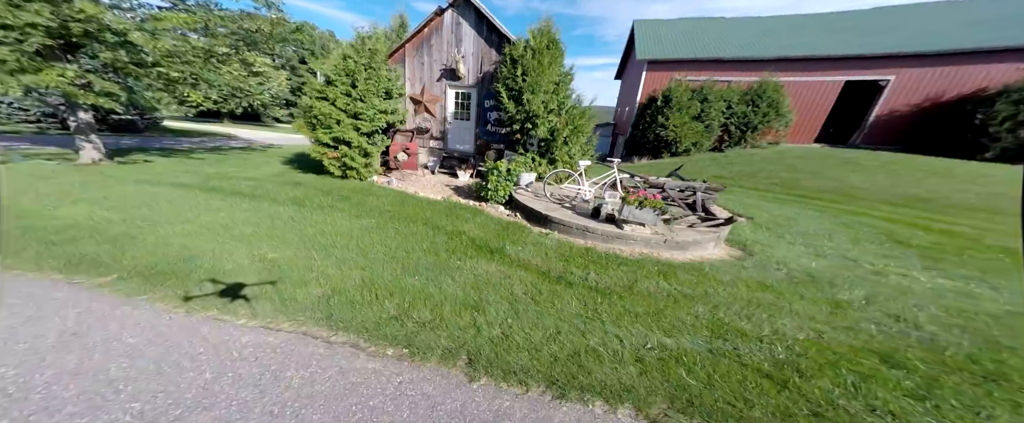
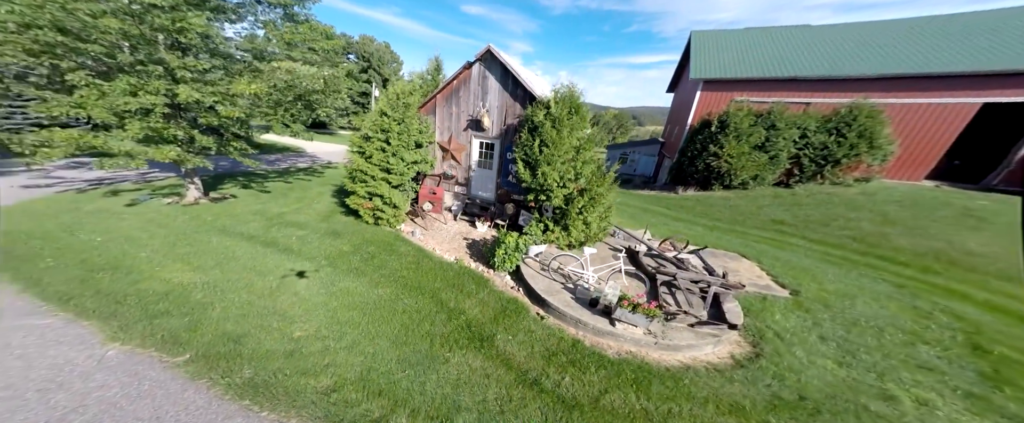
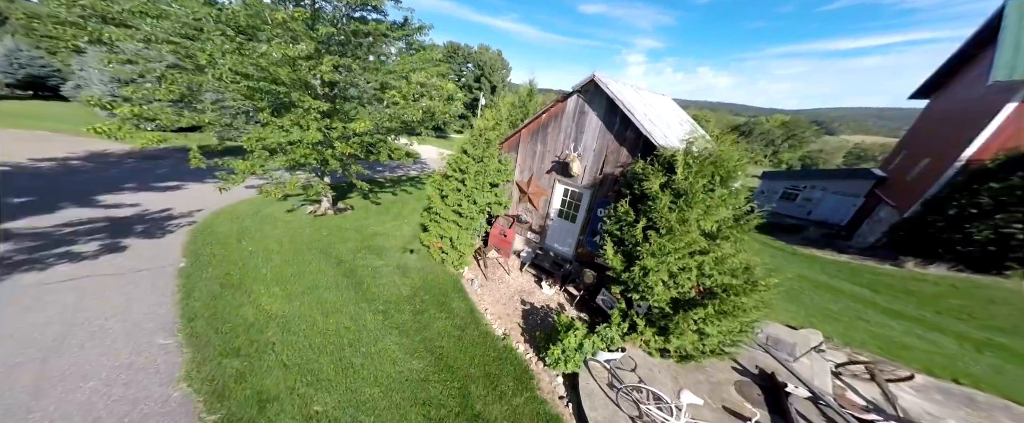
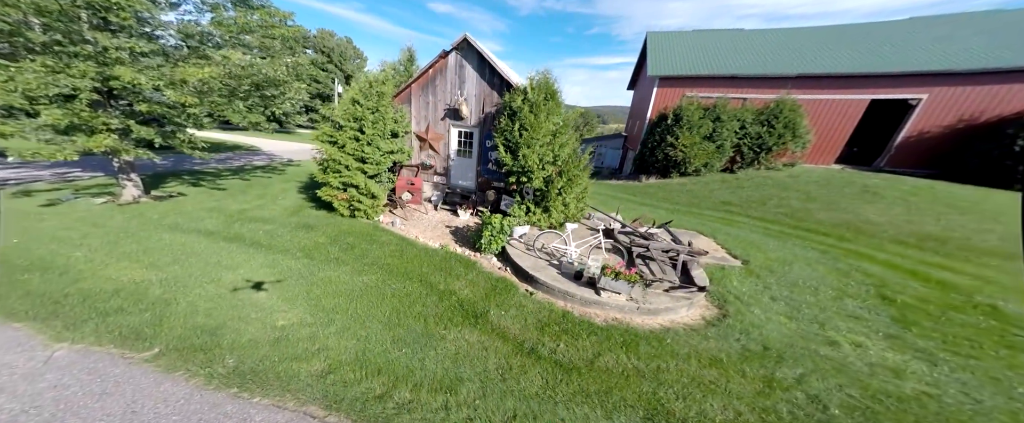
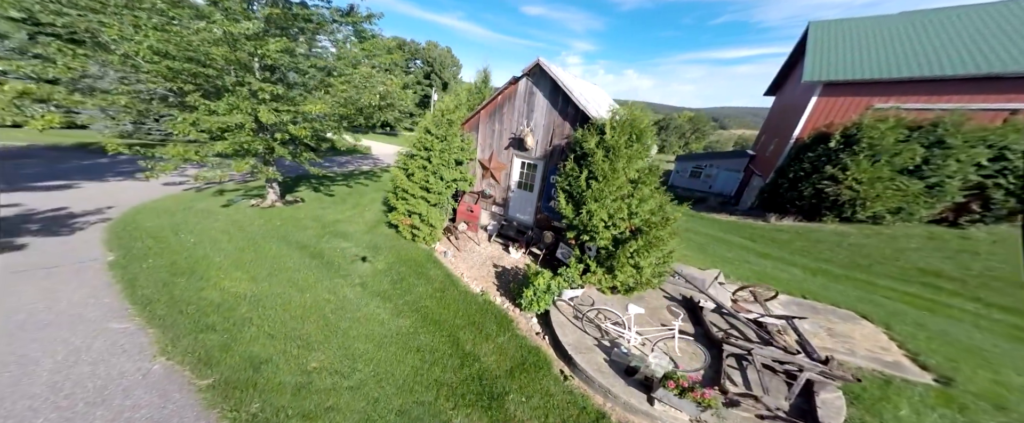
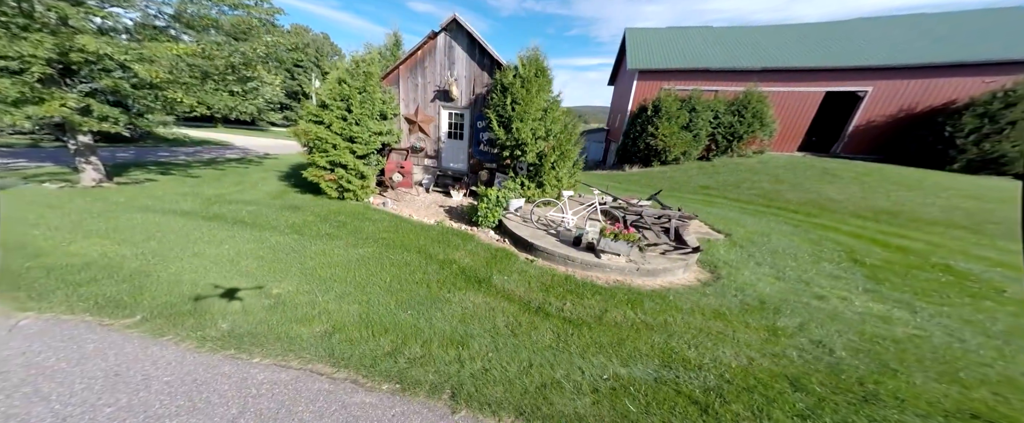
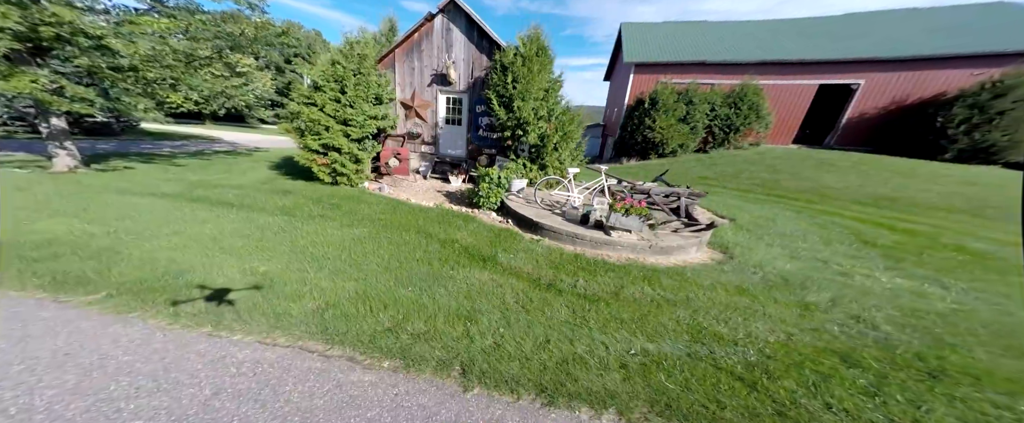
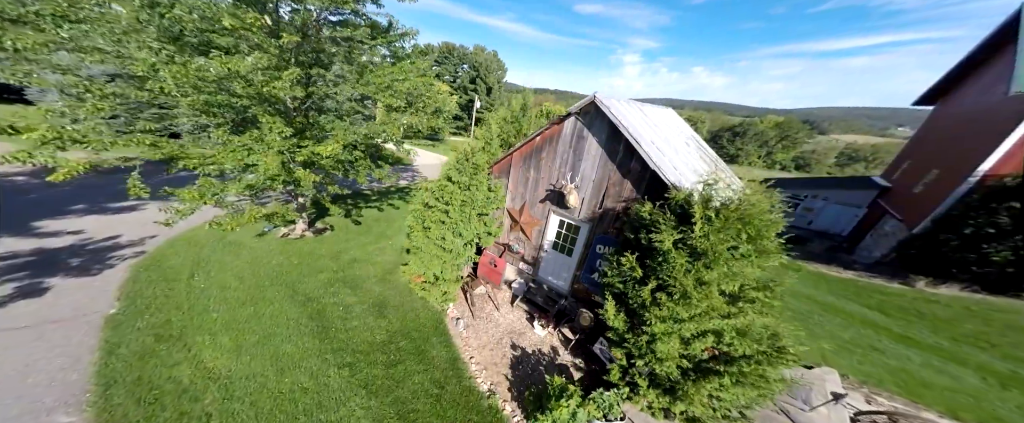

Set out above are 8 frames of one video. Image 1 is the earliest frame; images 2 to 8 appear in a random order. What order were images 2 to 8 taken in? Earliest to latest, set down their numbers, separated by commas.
7, 6, 4, 2, 5, 3, 8
